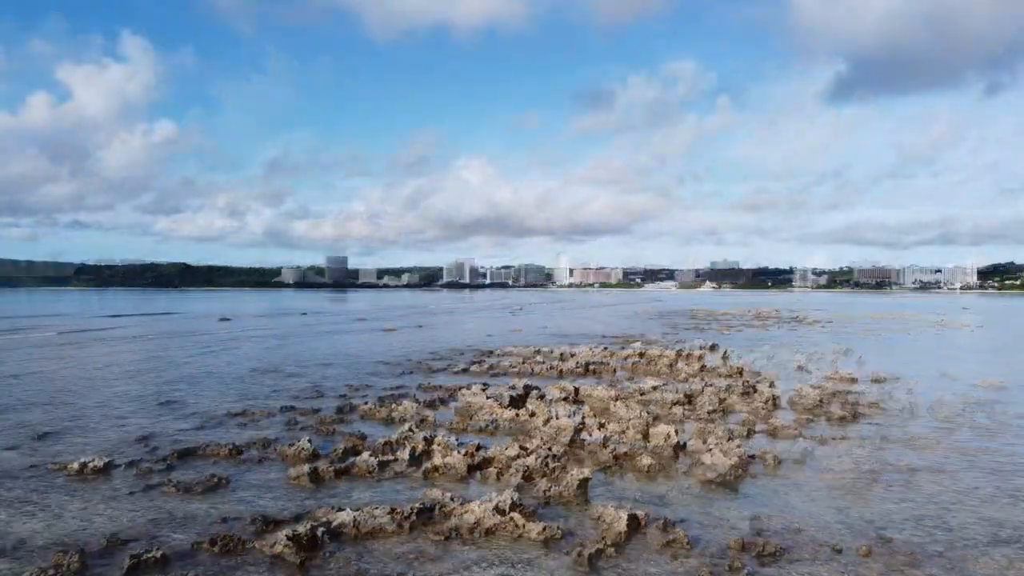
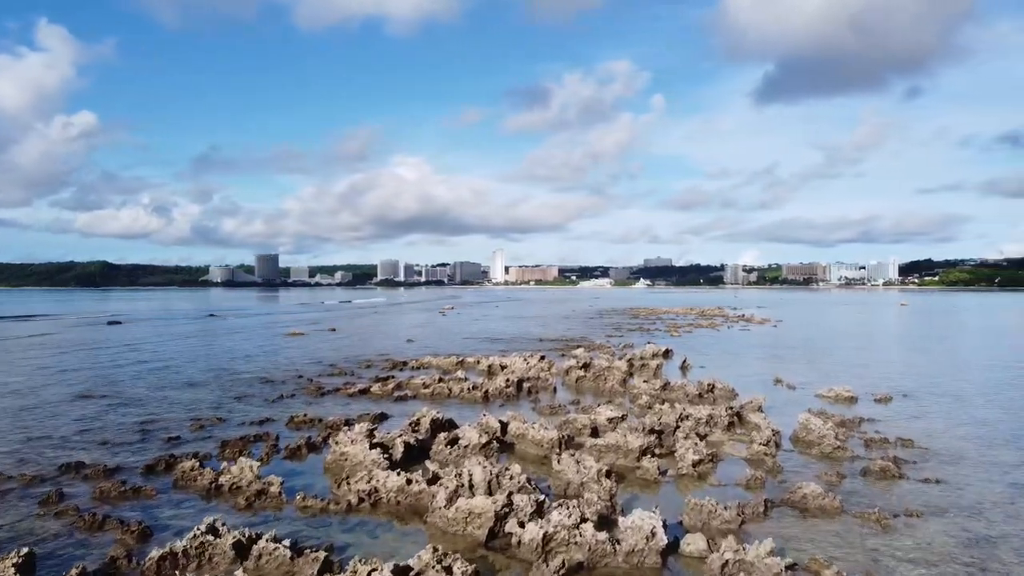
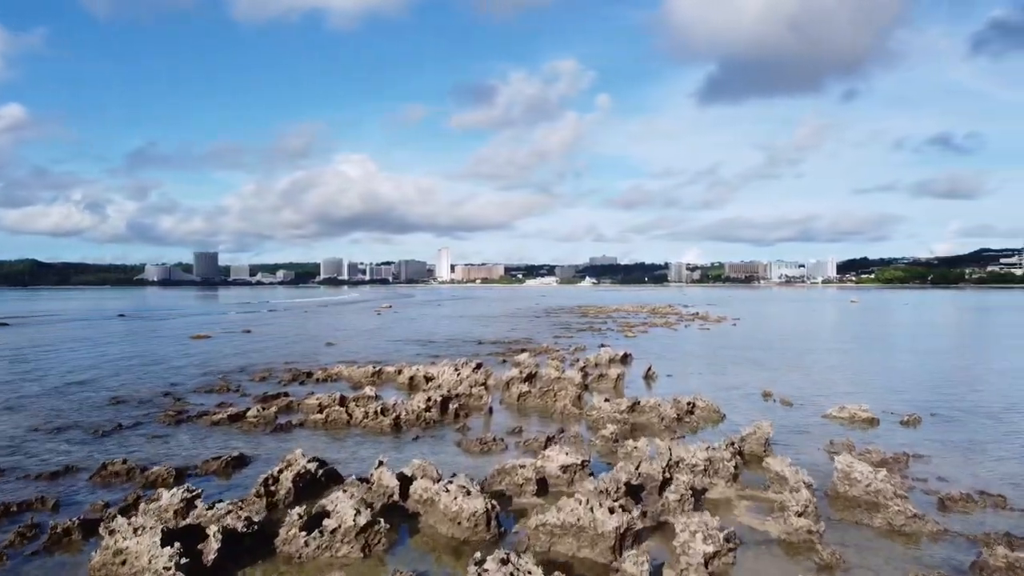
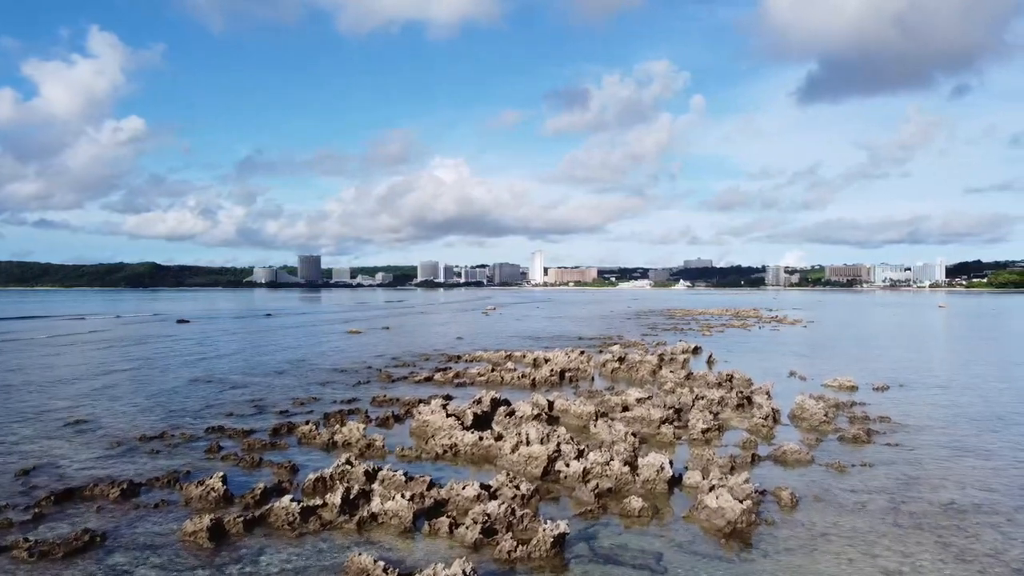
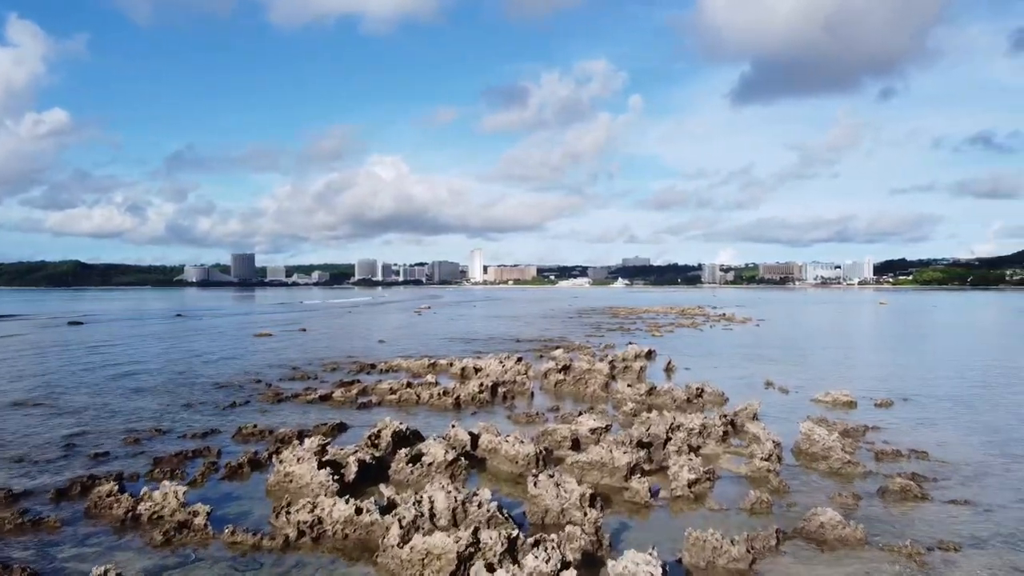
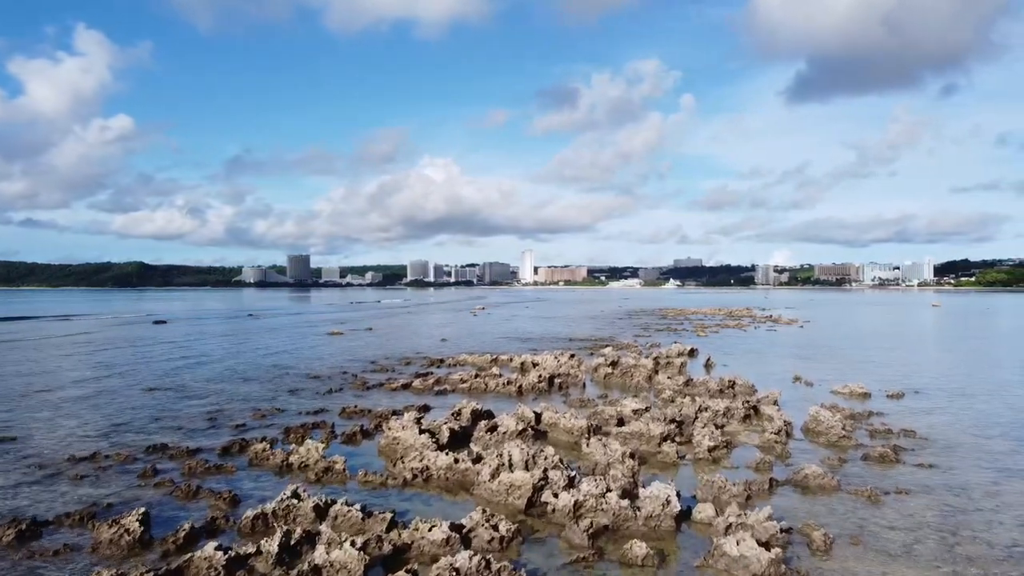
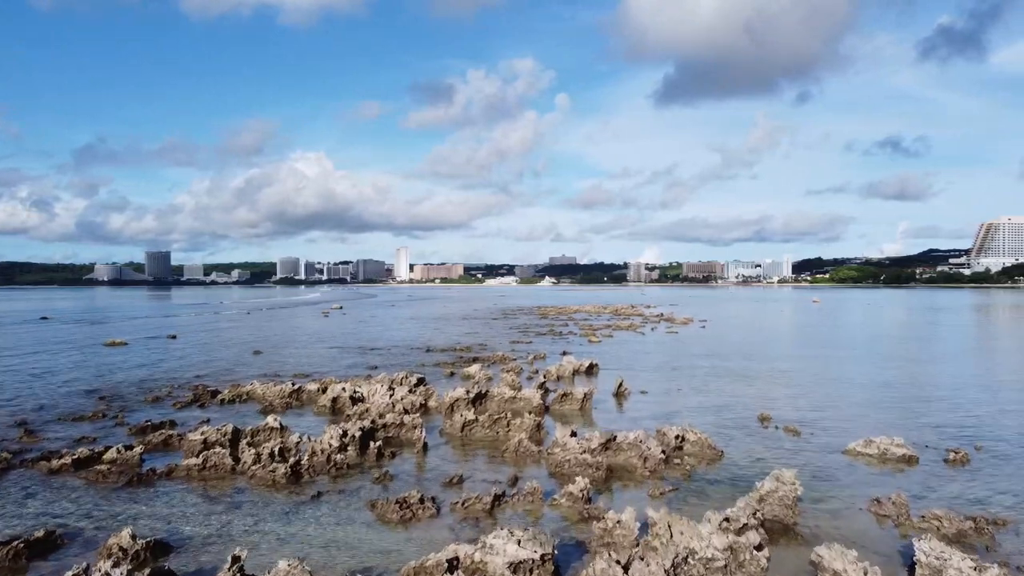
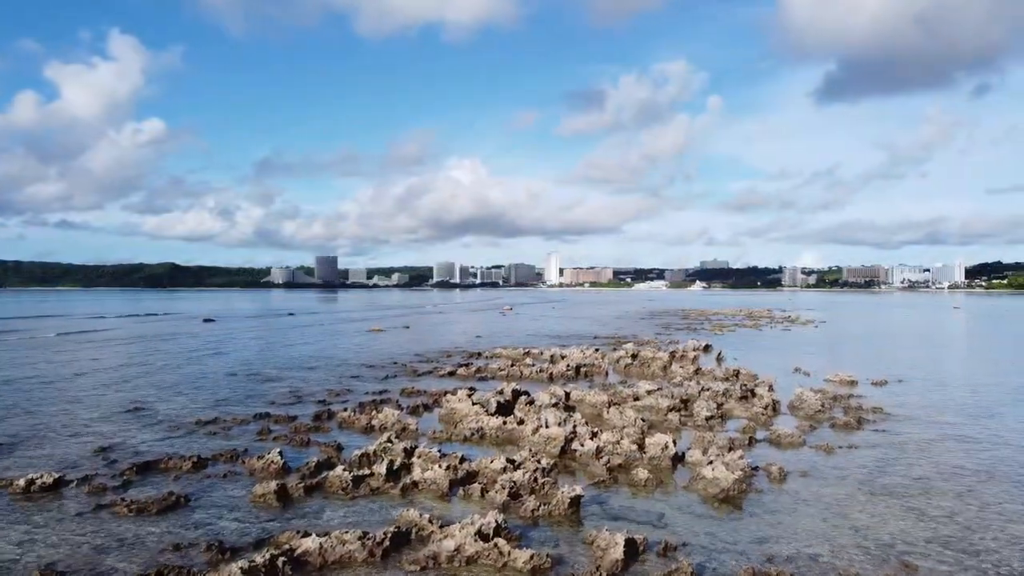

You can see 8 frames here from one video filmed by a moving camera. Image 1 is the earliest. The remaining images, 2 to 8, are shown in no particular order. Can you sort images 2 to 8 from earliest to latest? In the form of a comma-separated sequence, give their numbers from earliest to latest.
8, 4, 6, 2, 5, 3, 7
